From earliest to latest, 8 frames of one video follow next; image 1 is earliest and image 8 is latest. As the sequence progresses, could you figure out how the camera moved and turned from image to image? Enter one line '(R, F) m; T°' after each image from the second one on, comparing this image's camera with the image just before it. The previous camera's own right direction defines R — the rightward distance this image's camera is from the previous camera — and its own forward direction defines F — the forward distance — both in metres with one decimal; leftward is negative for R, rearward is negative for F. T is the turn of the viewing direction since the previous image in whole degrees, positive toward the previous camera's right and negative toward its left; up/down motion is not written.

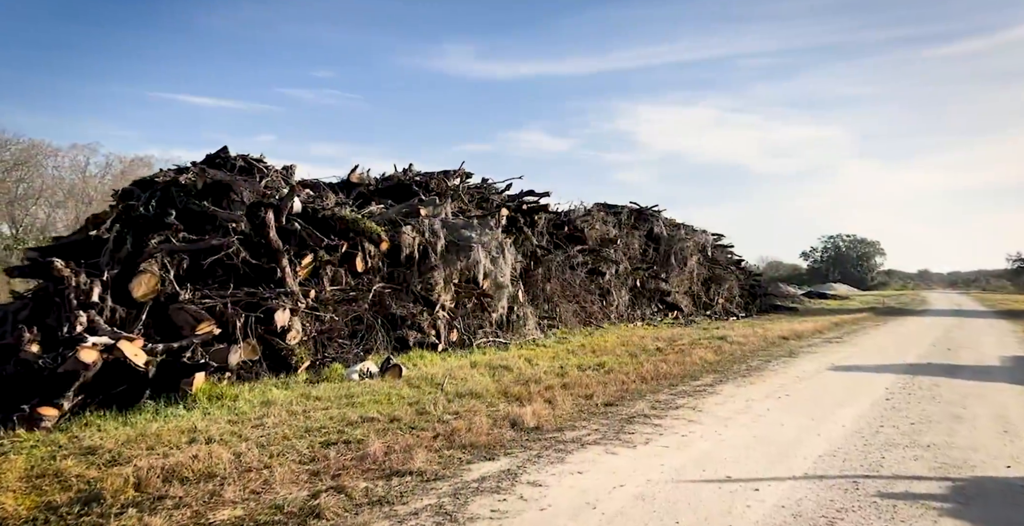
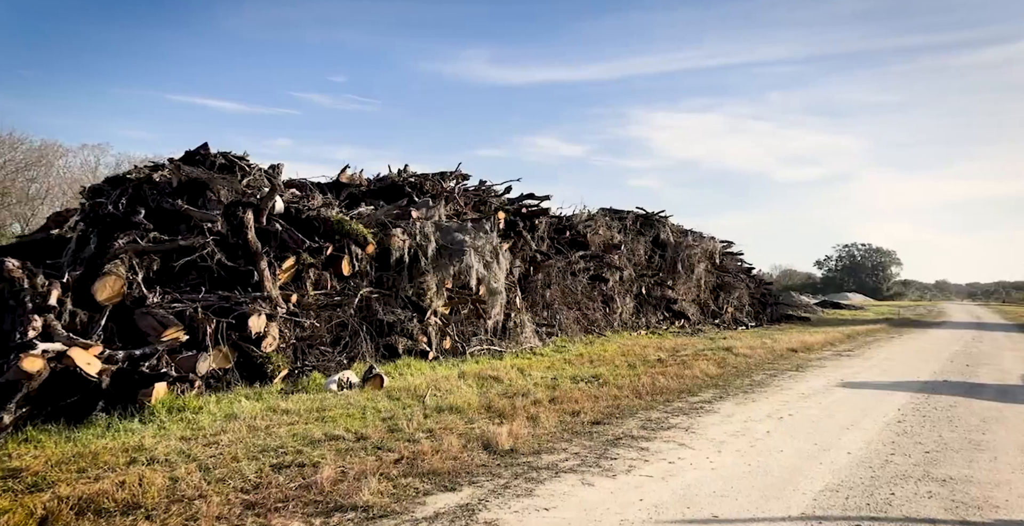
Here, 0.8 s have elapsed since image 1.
(+0.2, +0.4) m; -1°
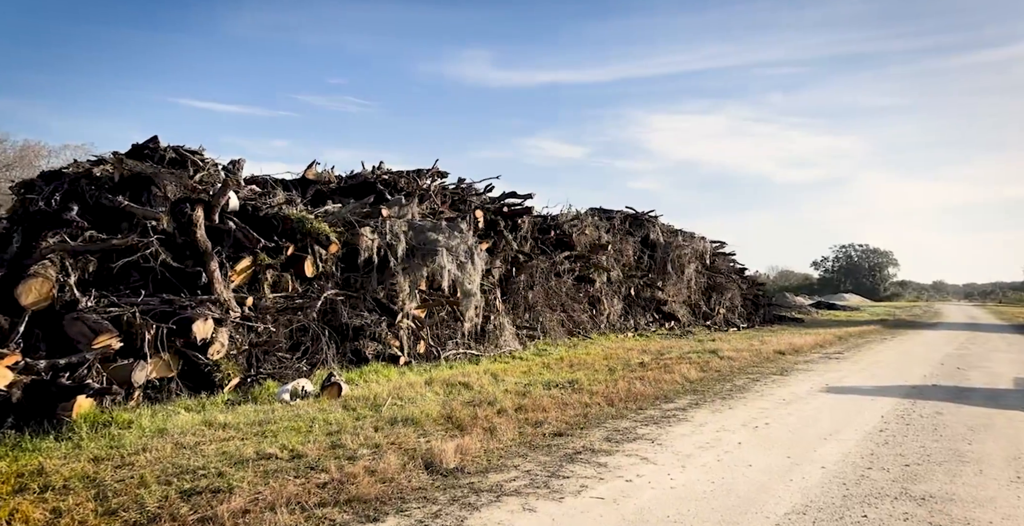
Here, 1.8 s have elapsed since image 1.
(+0.4, +0.4) m; 0°
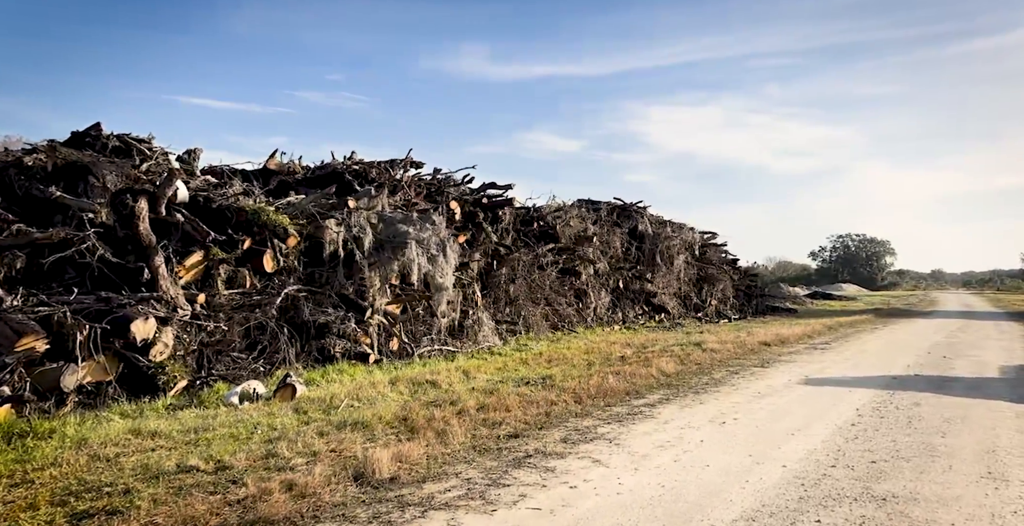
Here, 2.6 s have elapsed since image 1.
(+0.4, +0.3) m; 0°
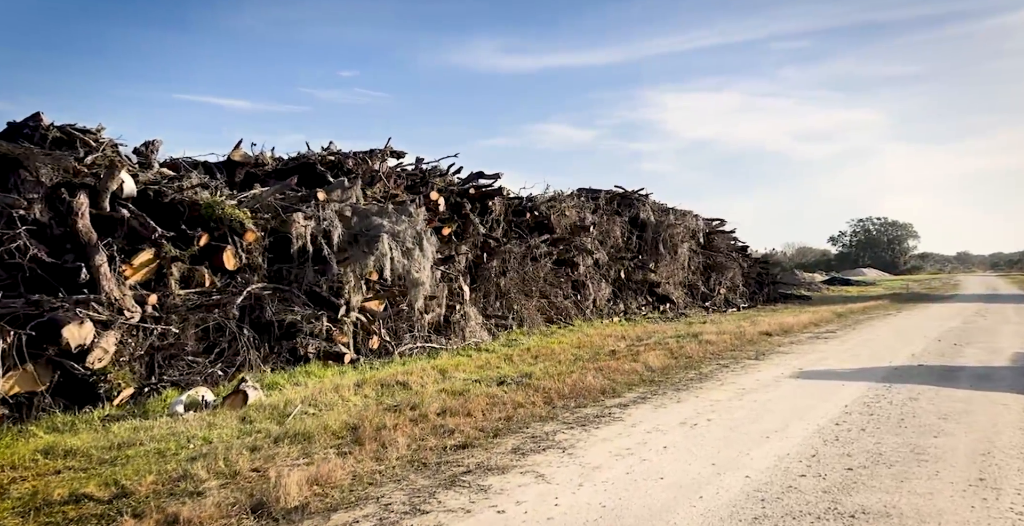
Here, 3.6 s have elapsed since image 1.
(+0.5, +0.5) m; -1°
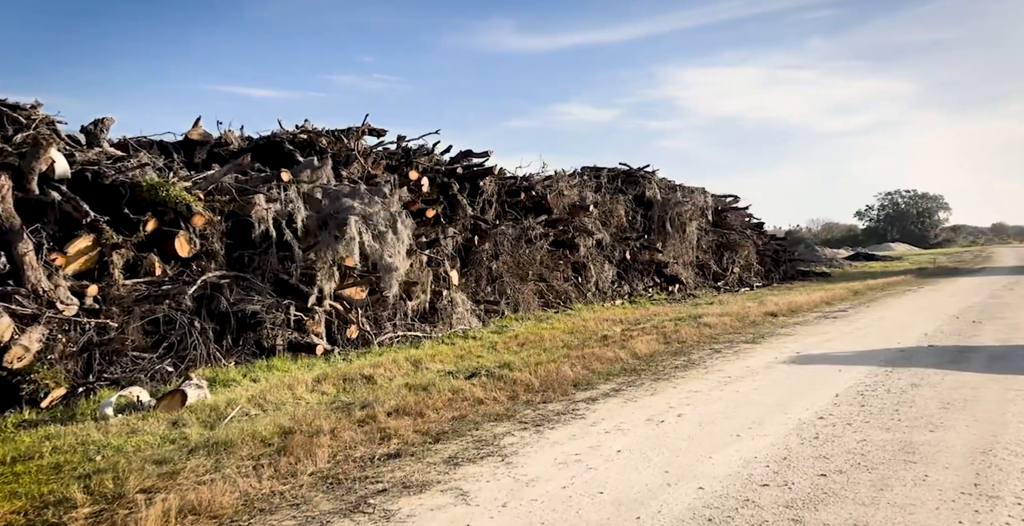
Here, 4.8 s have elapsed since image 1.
(+0.6, +0.6) m; -2°
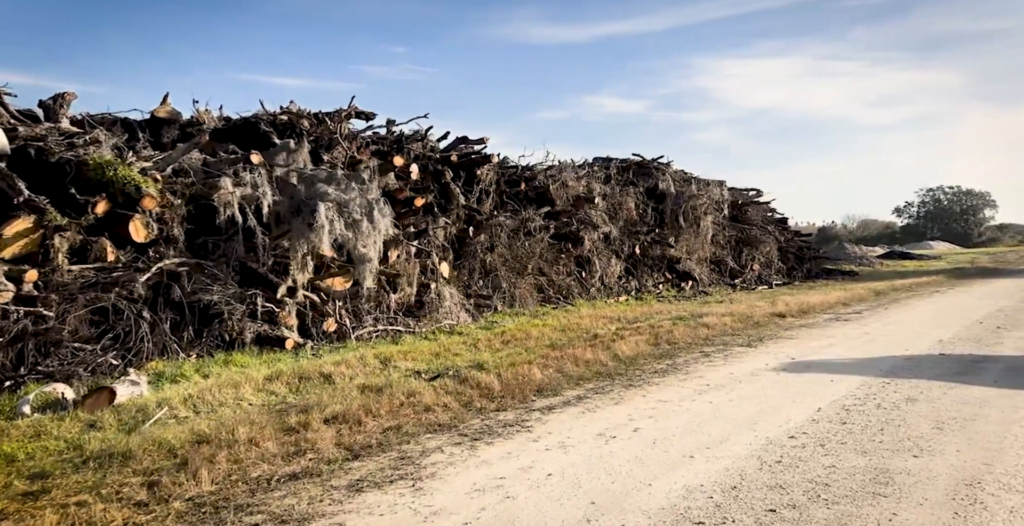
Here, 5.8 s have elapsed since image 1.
(+0.6, +0.6) m; -2°
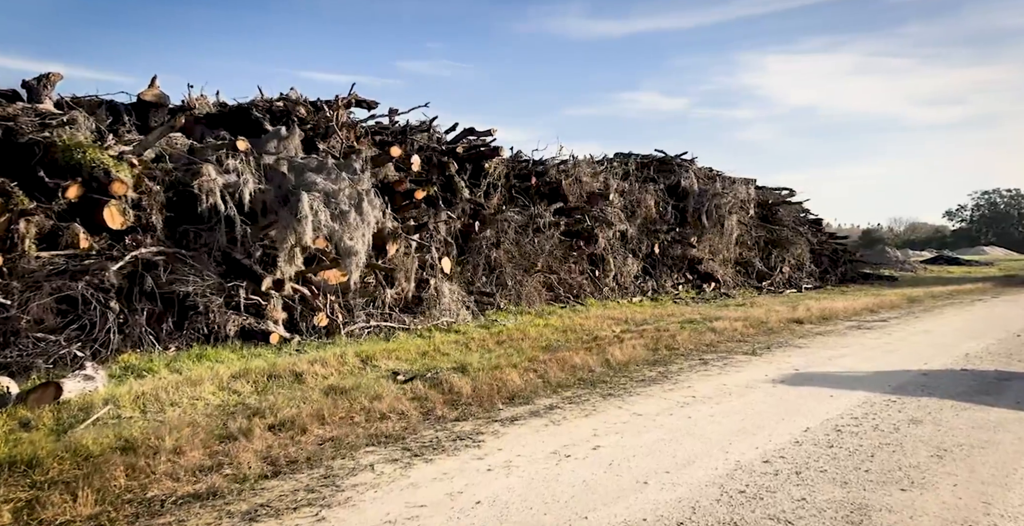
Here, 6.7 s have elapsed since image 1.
(+0.5, +0.5) m; -3°
